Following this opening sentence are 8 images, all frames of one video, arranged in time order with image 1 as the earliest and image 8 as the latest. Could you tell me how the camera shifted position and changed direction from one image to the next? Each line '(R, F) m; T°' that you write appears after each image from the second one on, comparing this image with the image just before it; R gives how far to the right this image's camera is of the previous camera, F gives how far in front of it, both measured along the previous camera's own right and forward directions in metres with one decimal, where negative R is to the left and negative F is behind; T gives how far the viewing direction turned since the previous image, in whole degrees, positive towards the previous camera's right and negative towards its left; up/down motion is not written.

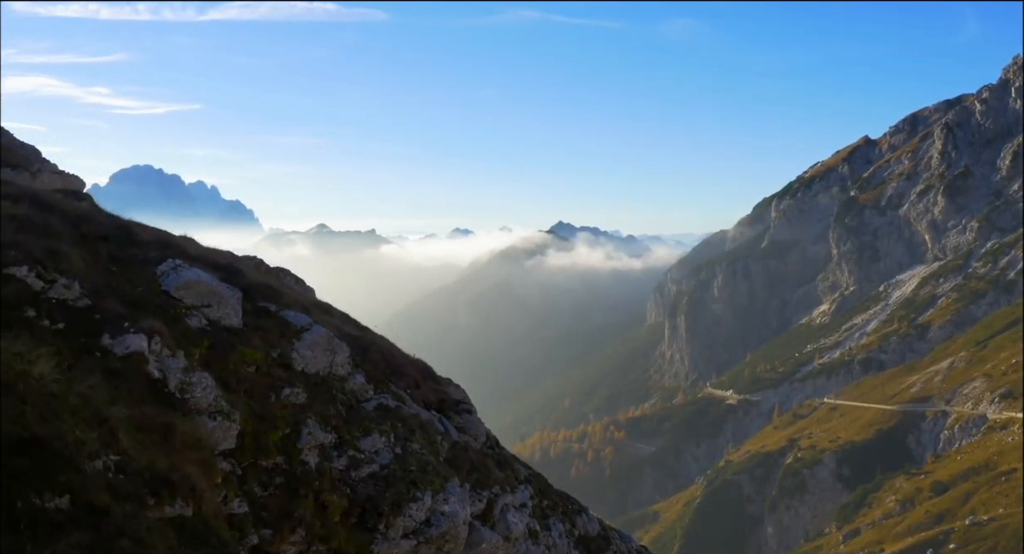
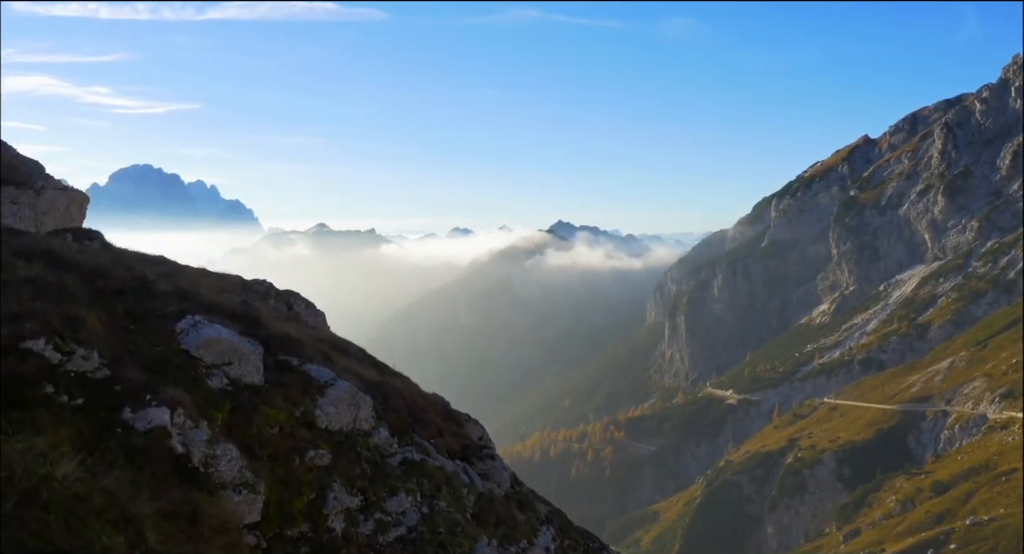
(0.0, +0.6) m; 0°
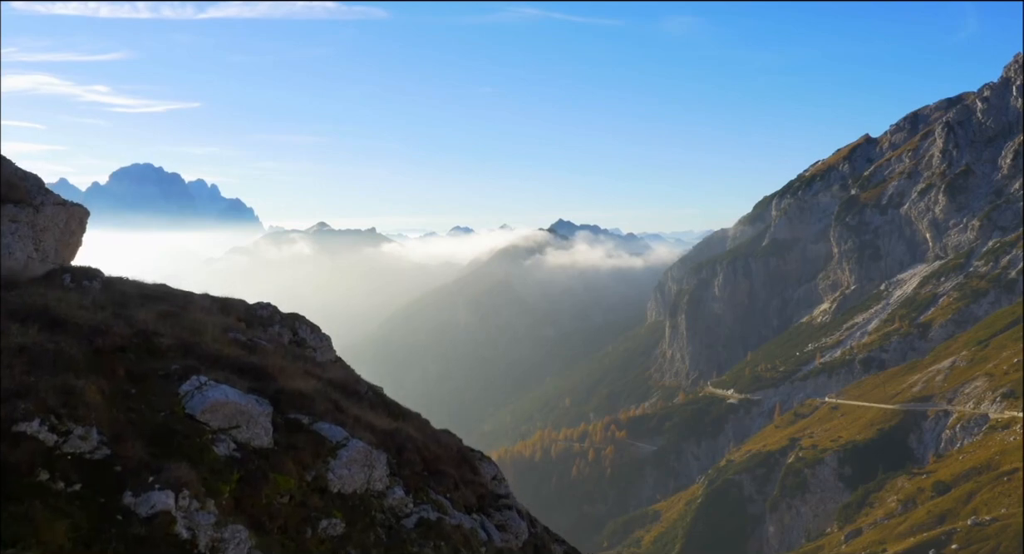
(-0.1, +0.7) m; 0°
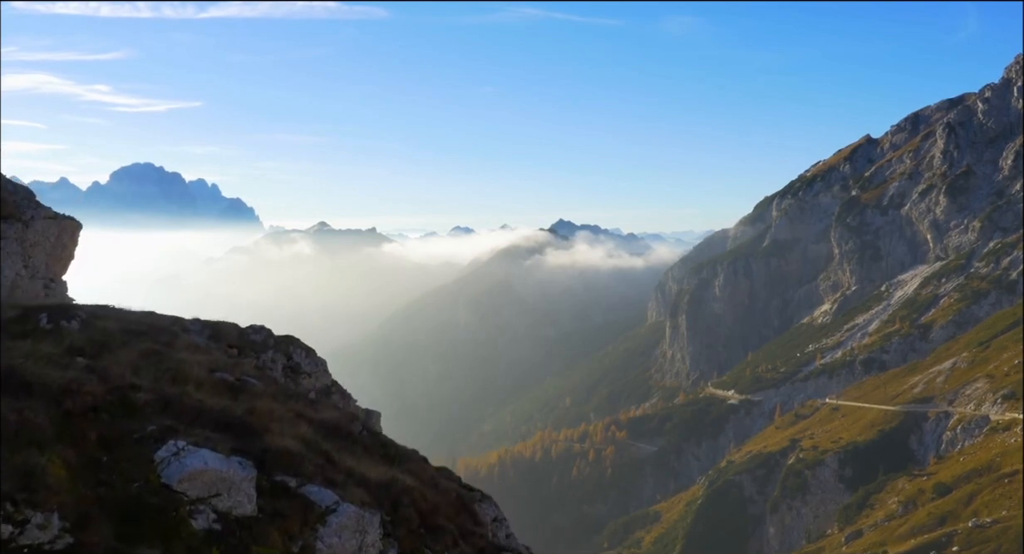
(+0.1, +0.6) m; 0°
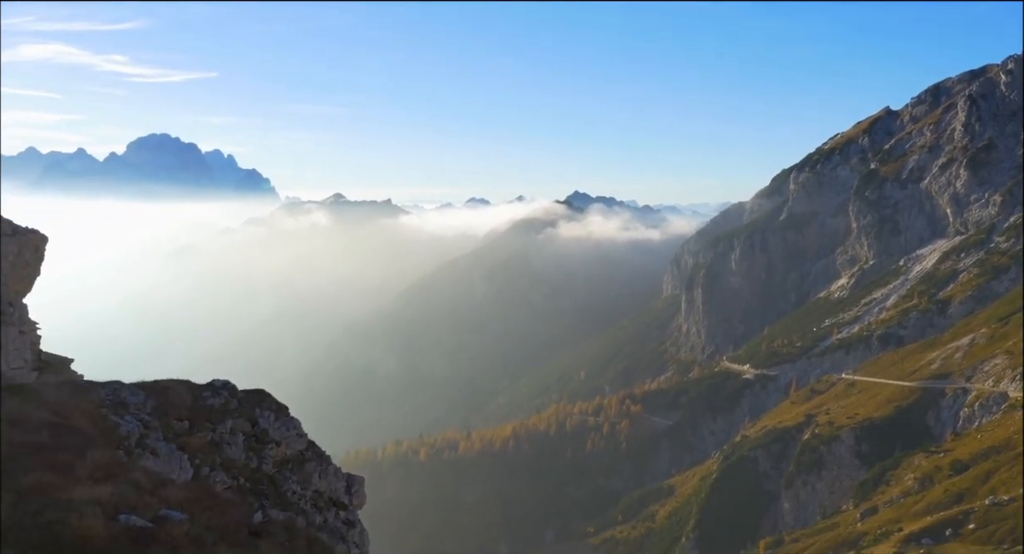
(-0.6, +2.2) m; -1°
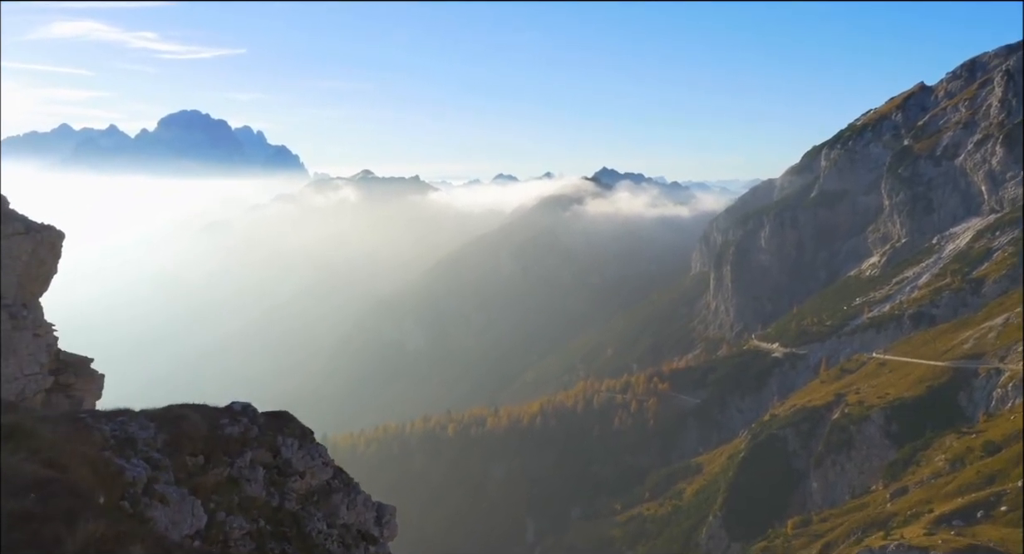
(-1.3, +0.6) m; -2°
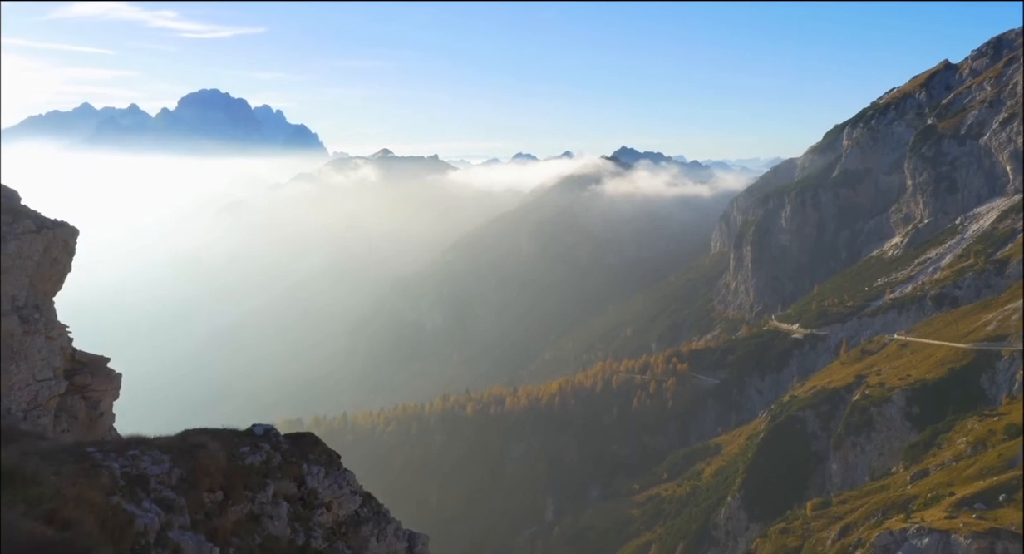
(-0.9, +0.6) m; -1°
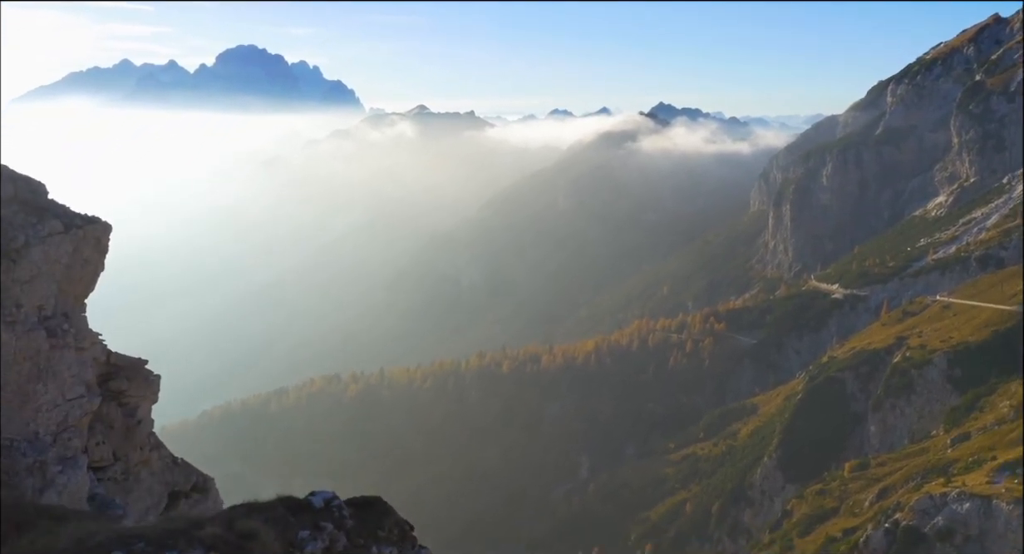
(-2.0, +1.1) m; -2°
